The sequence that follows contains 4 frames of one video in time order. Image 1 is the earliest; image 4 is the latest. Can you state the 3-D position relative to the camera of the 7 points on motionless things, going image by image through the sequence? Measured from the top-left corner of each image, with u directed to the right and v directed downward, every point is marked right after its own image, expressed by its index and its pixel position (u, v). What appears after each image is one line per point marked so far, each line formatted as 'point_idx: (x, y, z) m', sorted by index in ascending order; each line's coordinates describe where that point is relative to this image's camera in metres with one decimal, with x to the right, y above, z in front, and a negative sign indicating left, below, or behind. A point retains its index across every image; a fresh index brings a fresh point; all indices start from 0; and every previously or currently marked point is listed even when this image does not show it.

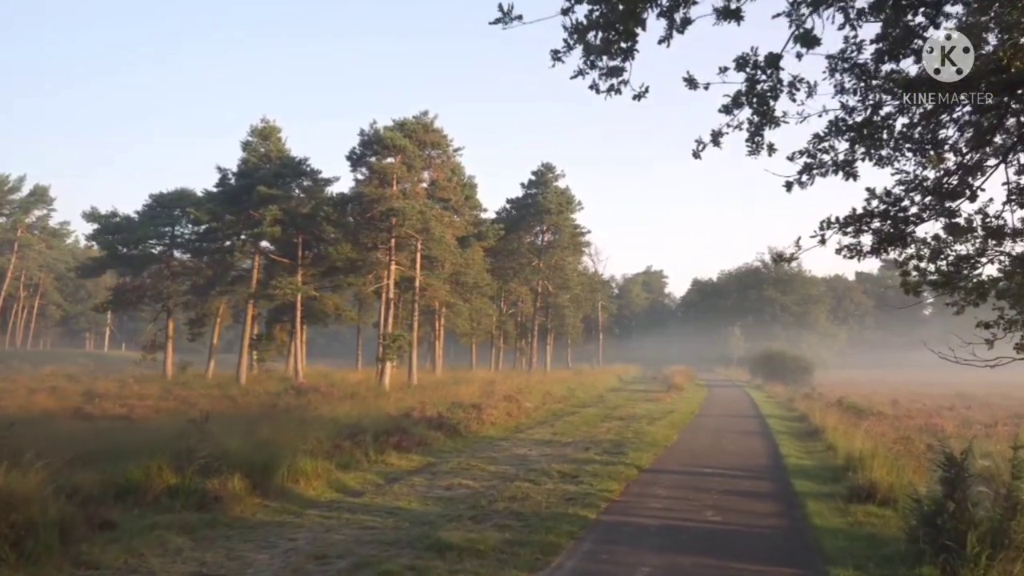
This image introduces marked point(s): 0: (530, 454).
0: (+0.3, -2.9, +13.5) m
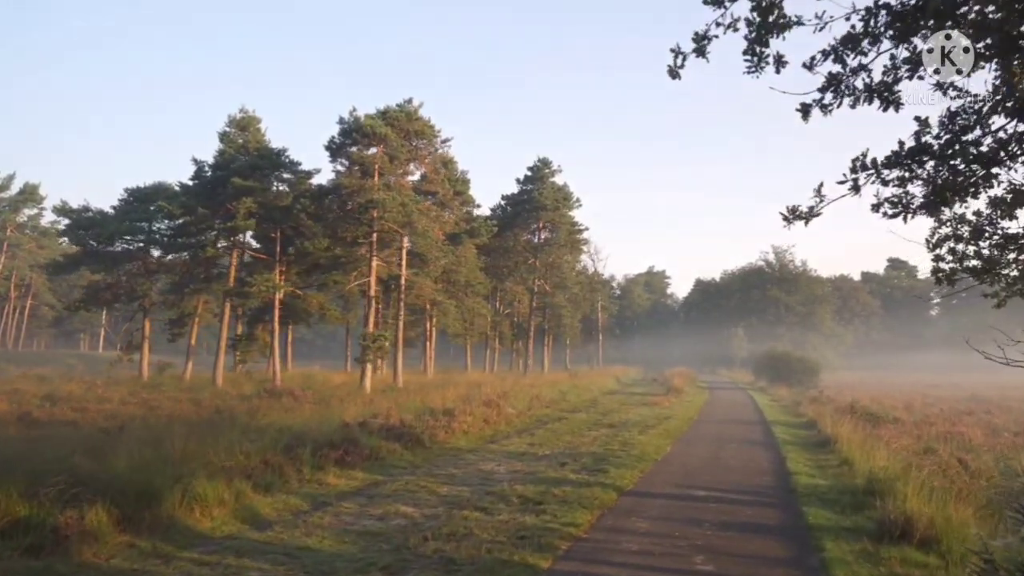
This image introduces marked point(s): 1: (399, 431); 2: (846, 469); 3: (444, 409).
0: (-0.2, -2.7, +11.6) m
1: (-2.1, -2.6, +14.4) m
2: (+5.0, -2.7, +11.8) m
3: (-1.6, -2.8, +18.6) m
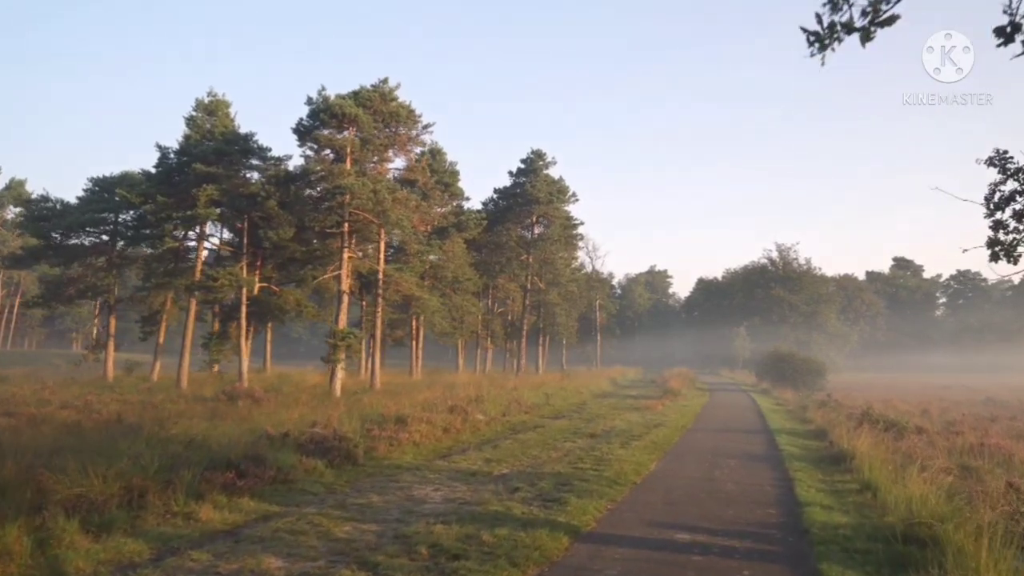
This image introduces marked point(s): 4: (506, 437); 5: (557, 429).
0: (-1.0, -2.5, +9.2) m
1: (-2.8, -2.4, +12.0) m
2: (+4.2, -2.5, +9.4) m
3: (-2.3, -2.6, +16.2) m
4: (-0.1, -3.0, +16.1) m
5: (+1.0, -3.2, +18.2) m
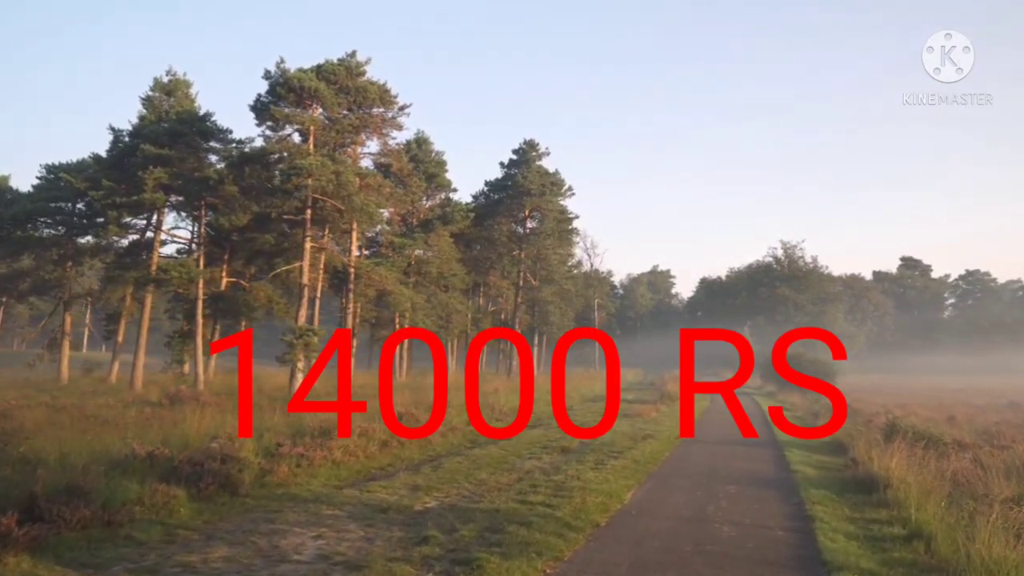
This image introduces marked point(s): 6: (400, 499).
0: (-1.8, -2.2, +6.5) m
1: (-3.6, -2.1, +9.2) m
2: (+3.4, -2.2, +6.6) m
3: (-3.1, -2.3, +13.5) m
4: (-0.9, -2.7, +13.3) m
5: (+0.3, -3.0, +15.4) m
6: (-1.2, -2.4, +9.0) m
